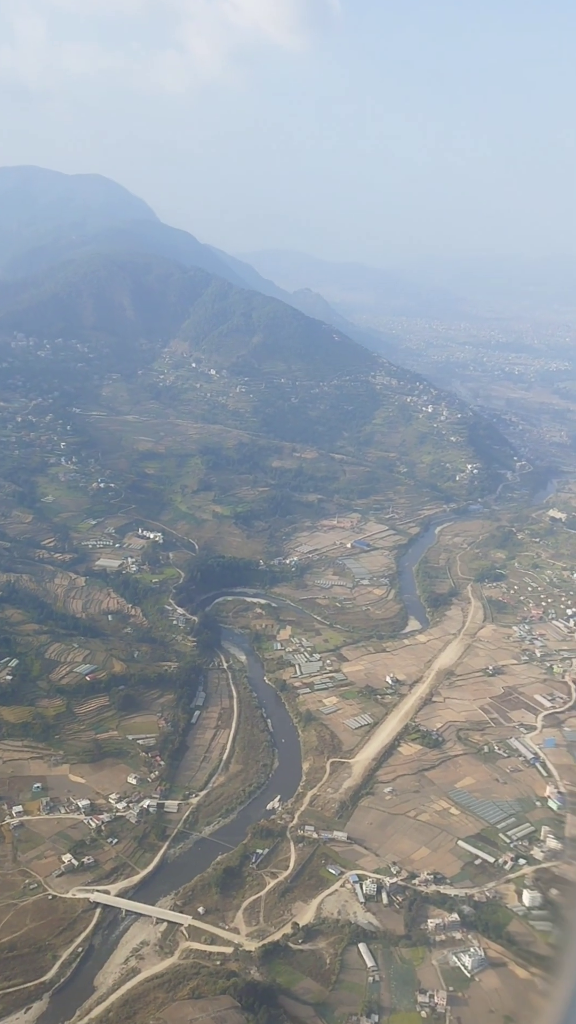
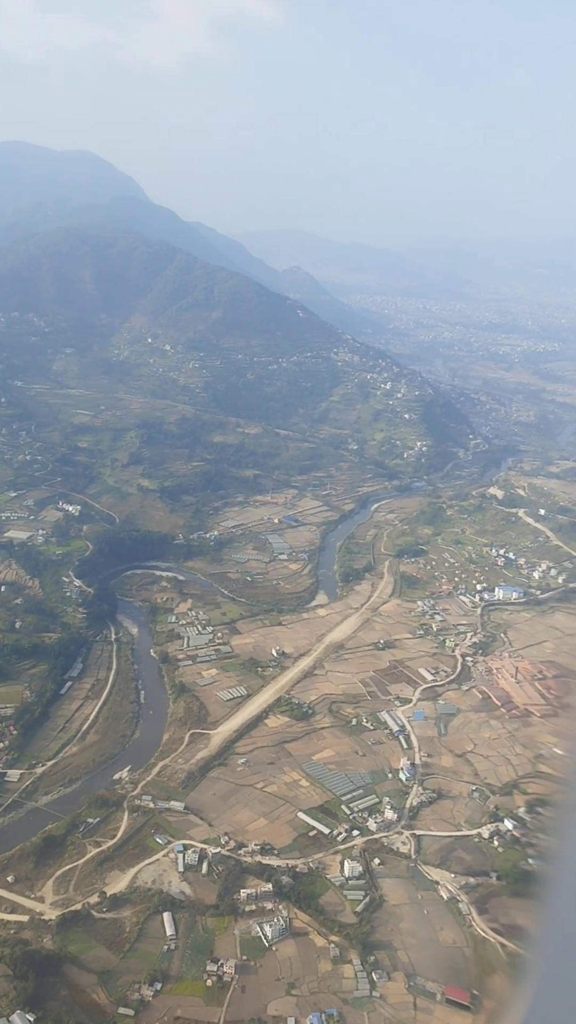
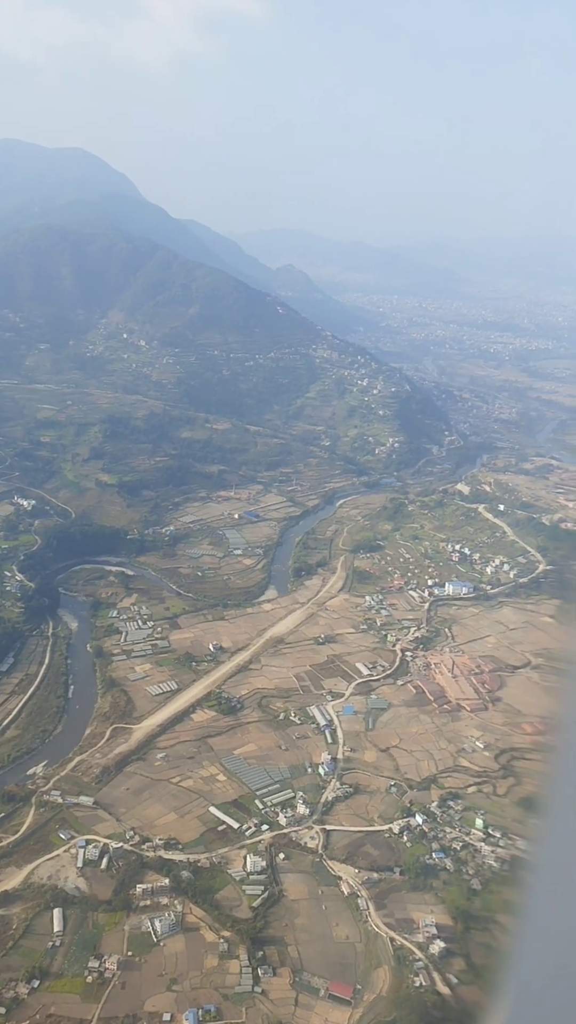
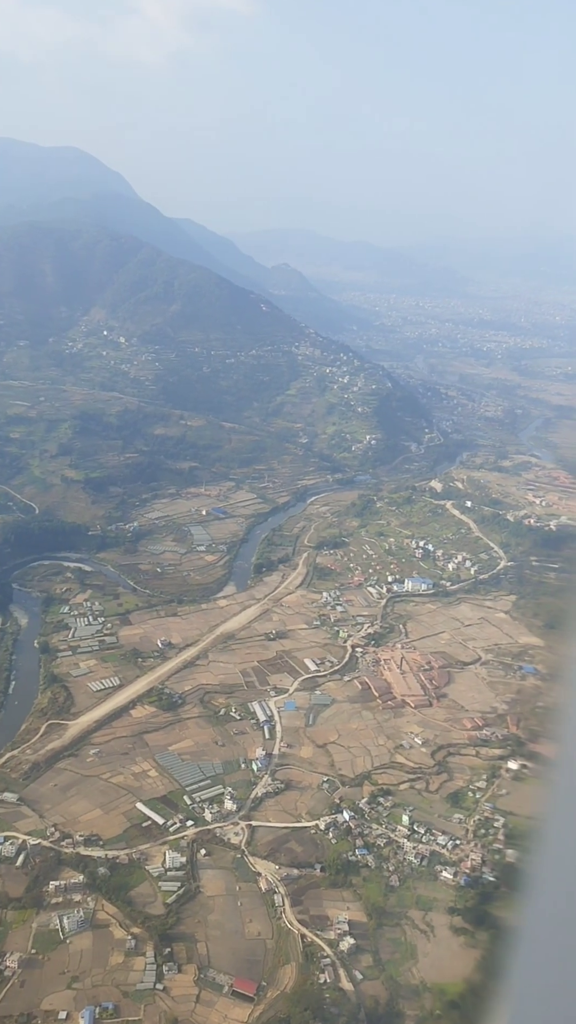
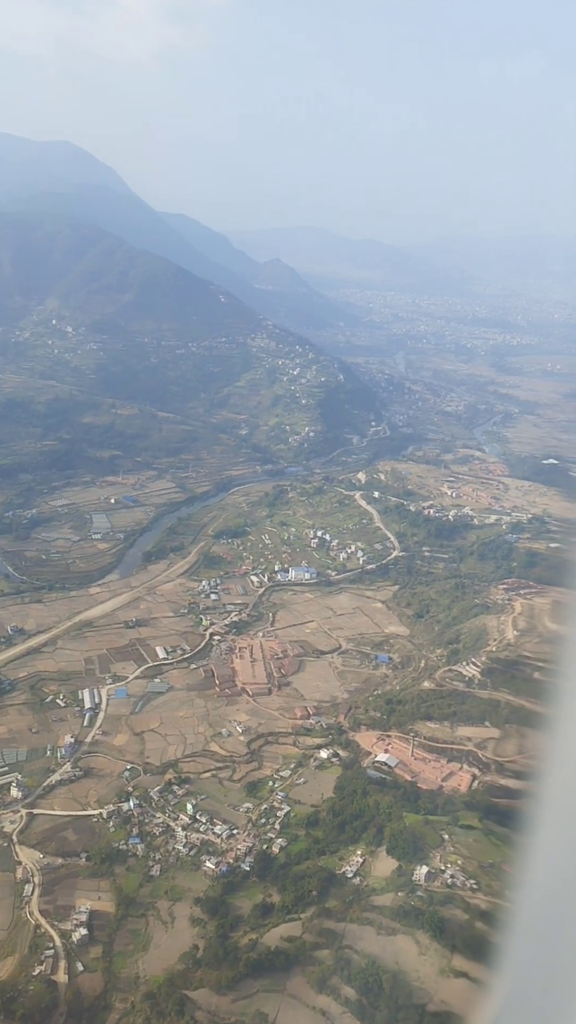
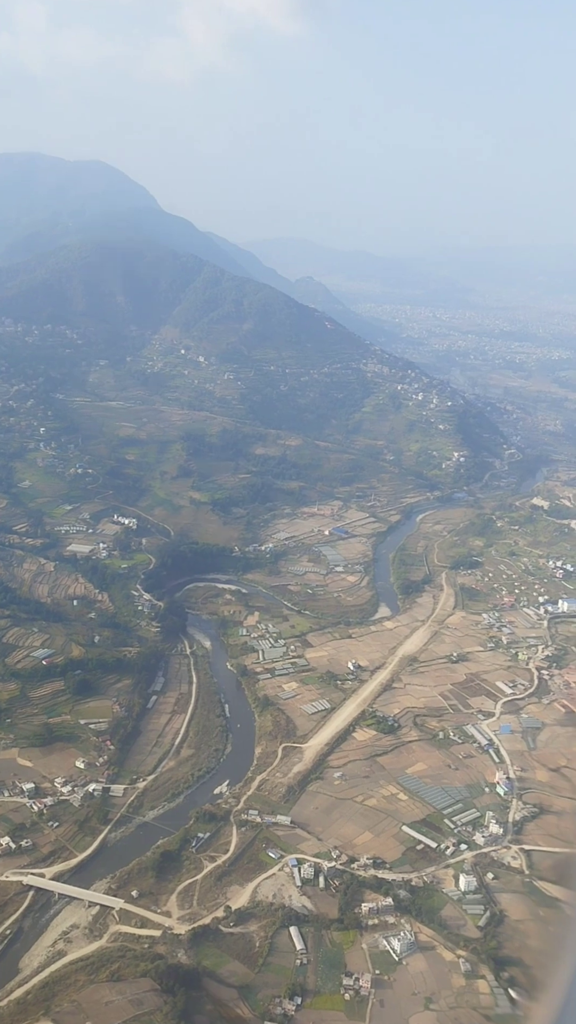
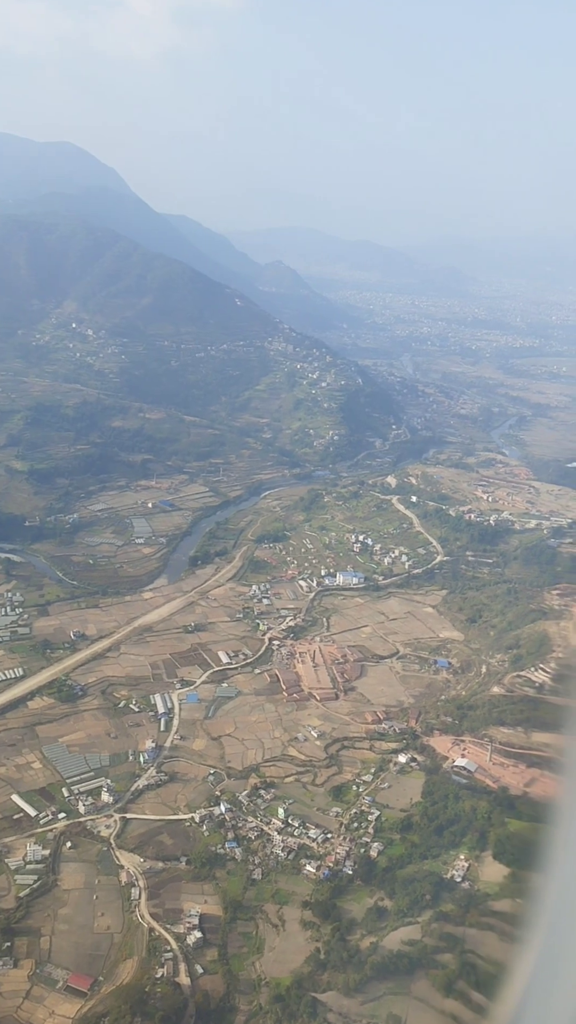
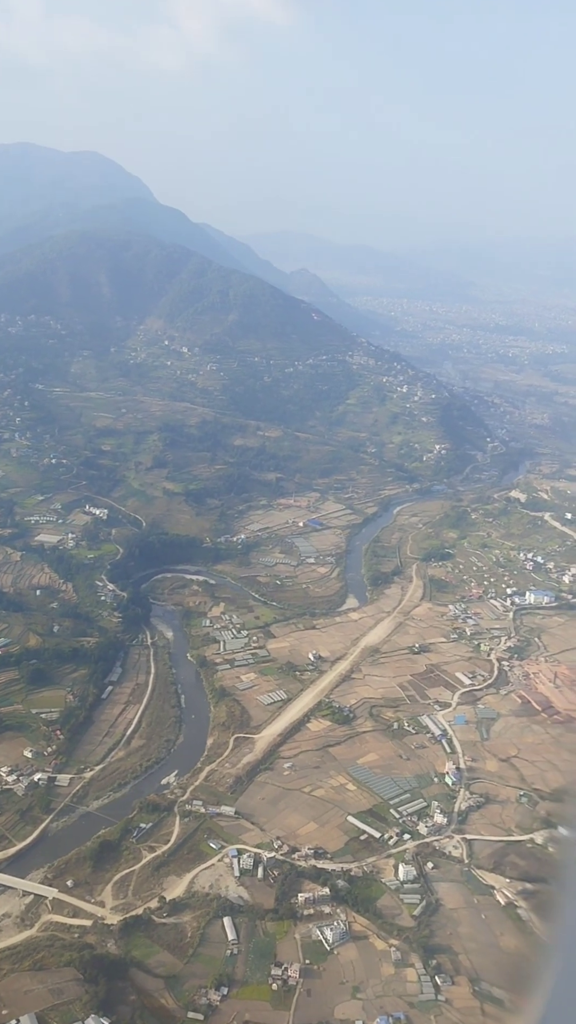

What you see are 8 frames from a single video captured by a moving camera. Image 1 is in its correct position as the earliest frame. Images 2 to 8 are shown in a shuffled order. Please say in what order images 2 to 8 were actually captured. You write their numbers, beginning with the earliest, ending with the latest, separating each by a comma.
6, 8, 2, 3, 4, 7, 5
